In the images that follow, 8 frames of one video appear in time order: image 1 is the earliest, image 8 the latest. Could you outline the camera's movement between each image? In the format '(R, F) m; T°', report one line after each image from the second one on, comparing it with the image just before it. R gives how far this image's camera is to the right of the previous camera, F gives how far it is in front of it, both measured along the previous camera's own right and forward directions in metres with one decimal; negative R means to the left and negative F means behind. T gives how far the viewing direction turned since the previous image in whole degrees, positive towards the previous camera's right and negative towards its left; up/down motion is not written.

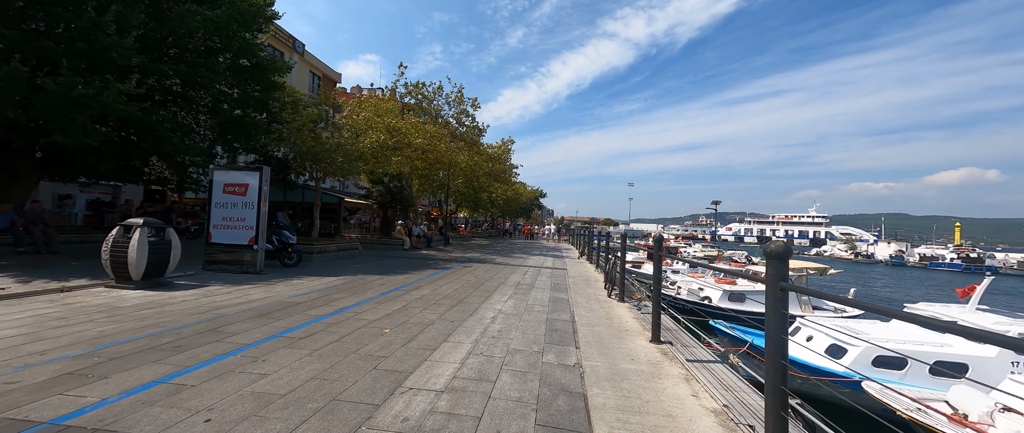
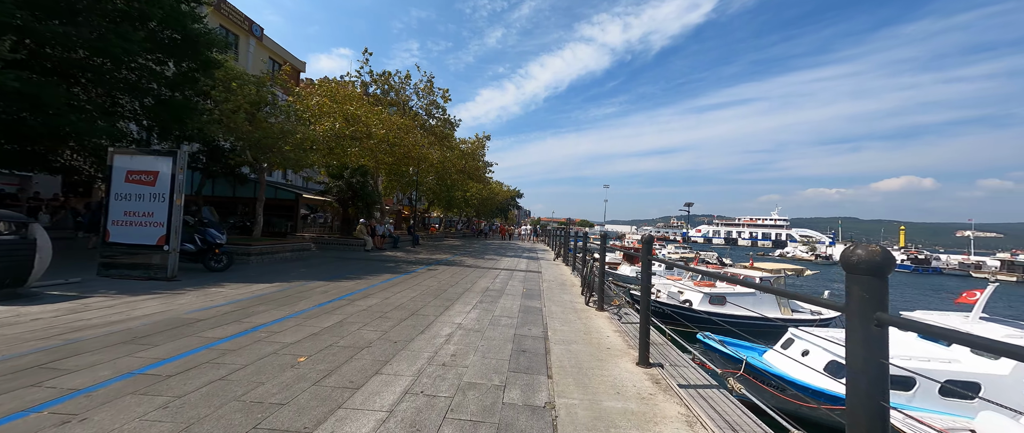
(+0.3, +1.2) m; +4°
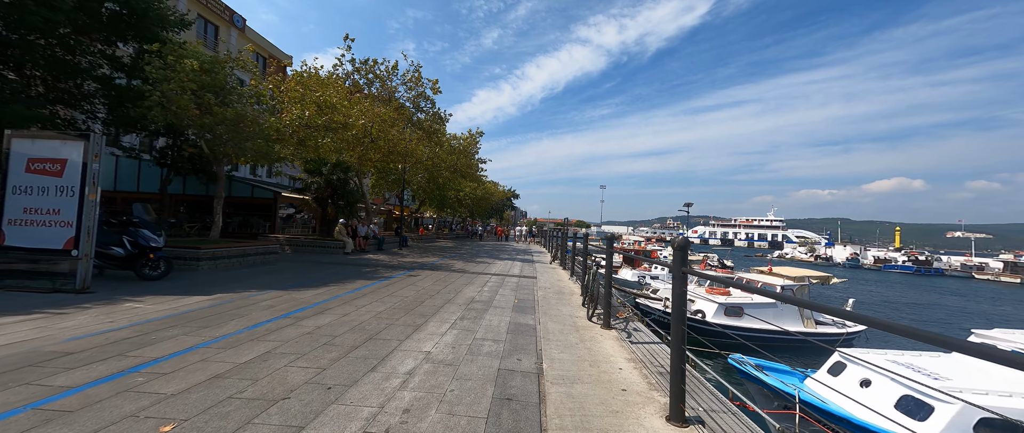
(+0.2, +1.5) m; +1°
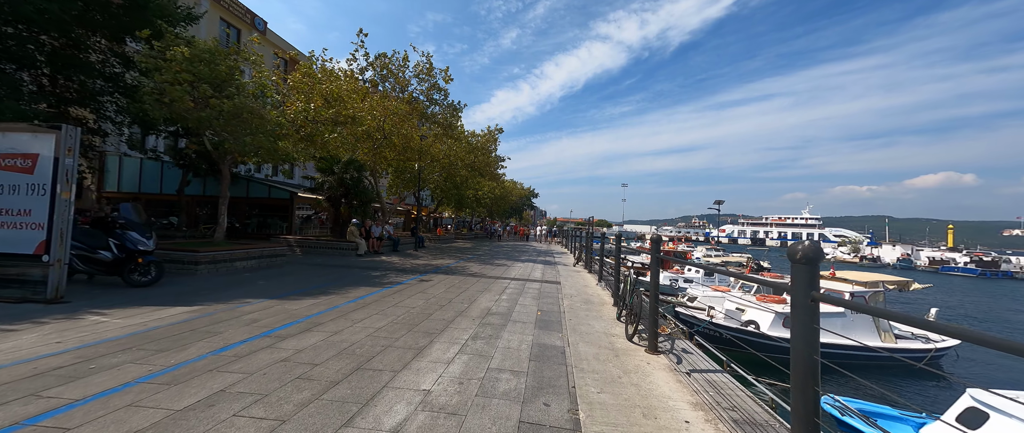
(0.0, +1.2) m; -3°
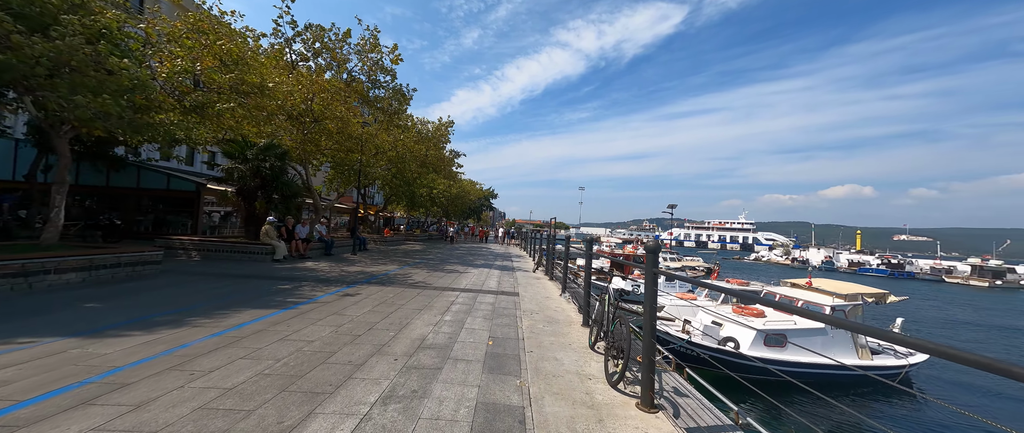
(+0.2, +1.9) m; +7°
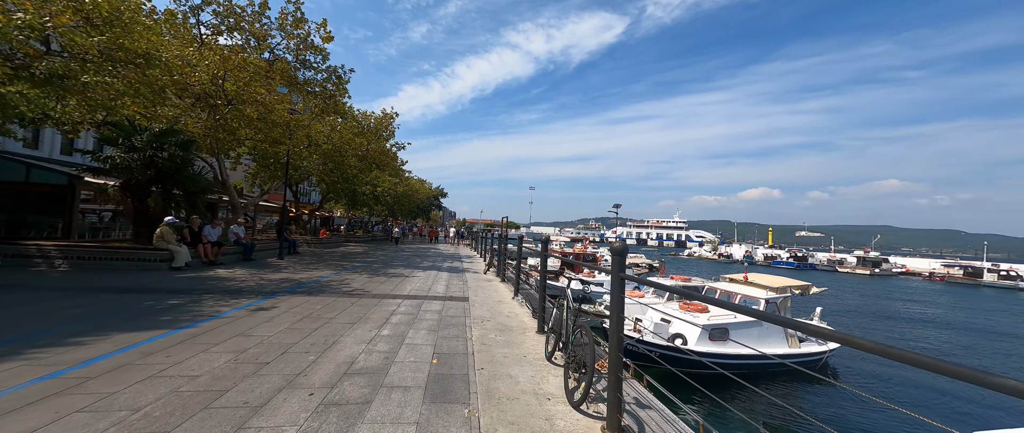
(0.0, +0.7) m; +8°
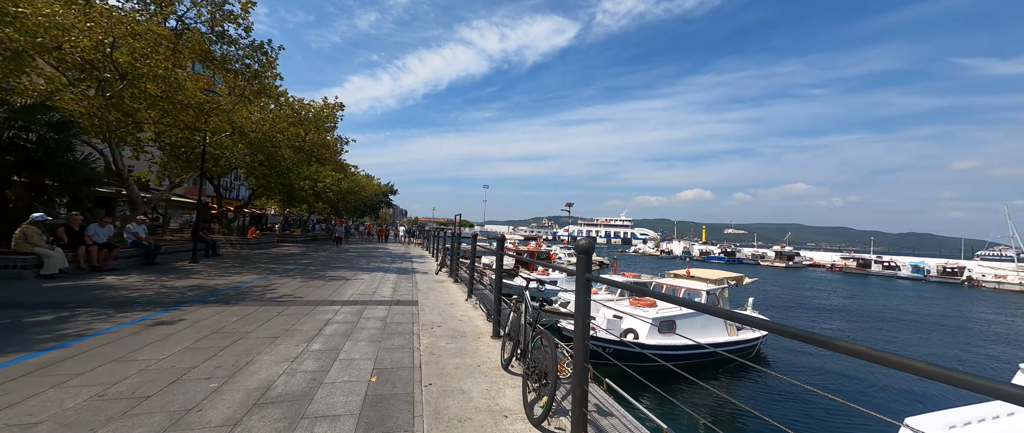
(0.0, +0.6) m; +7°
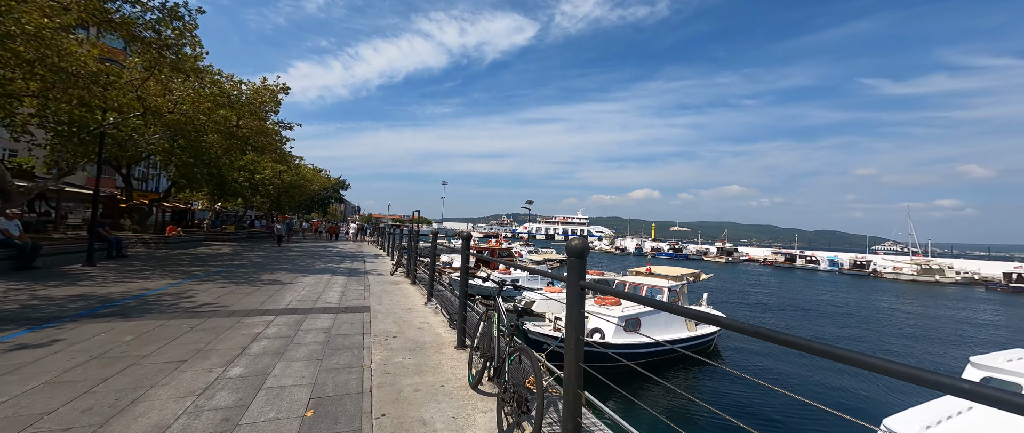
(-0.2, +0.7) m; +7°
